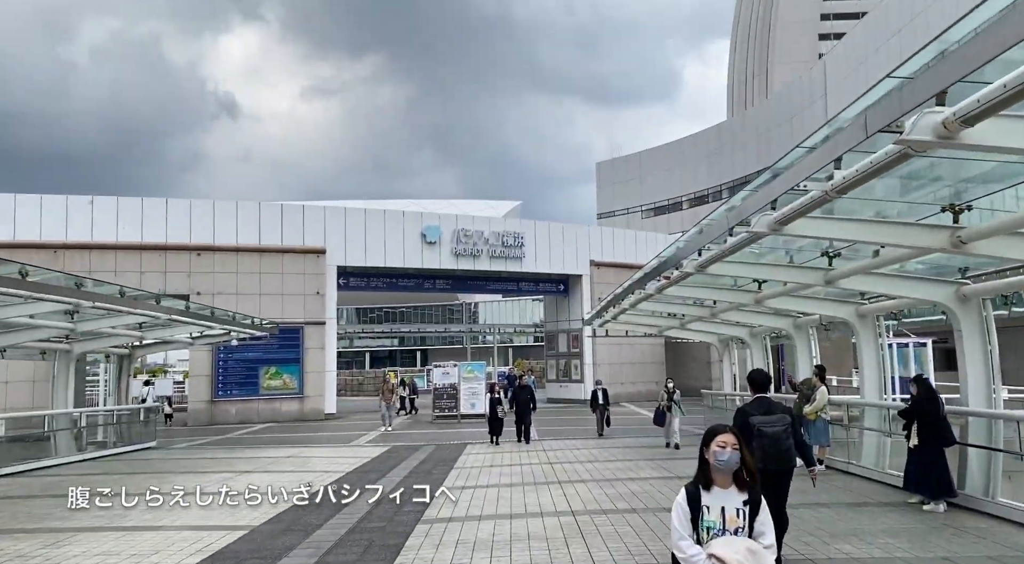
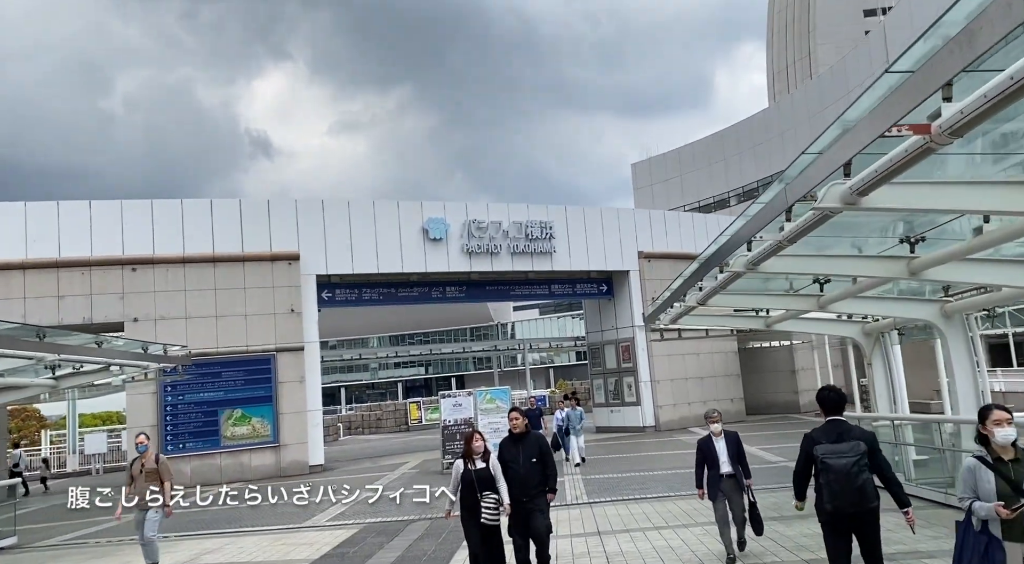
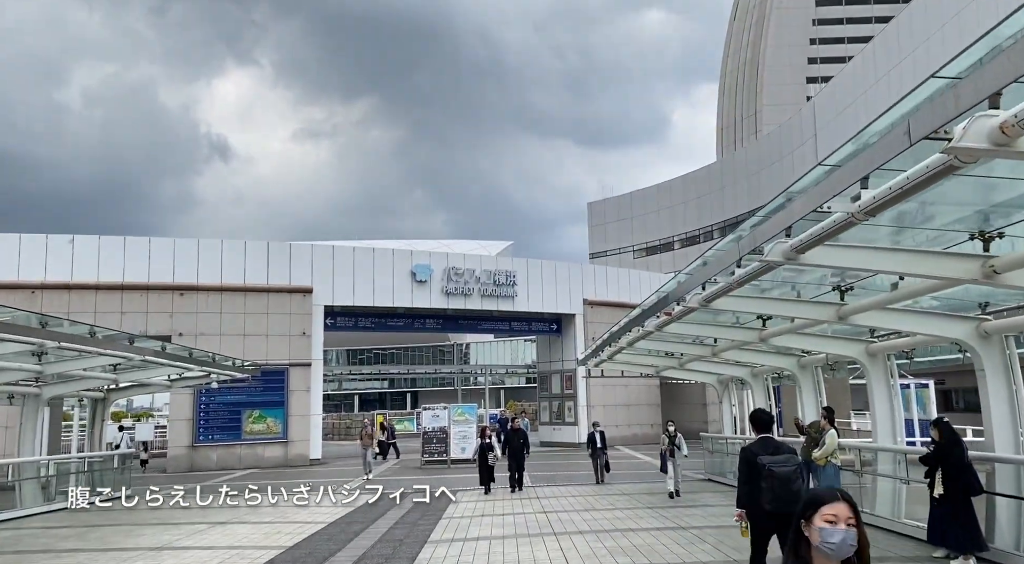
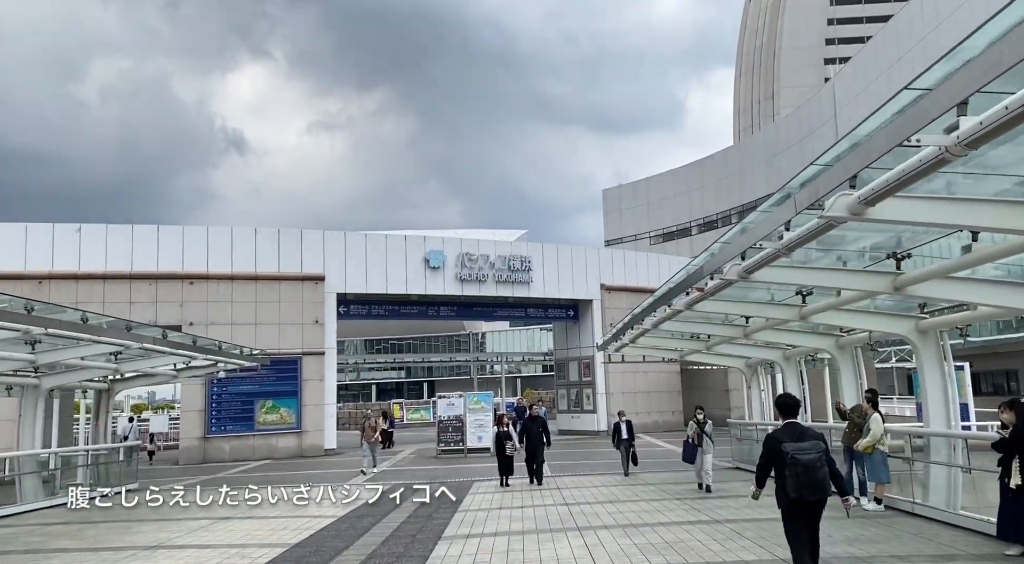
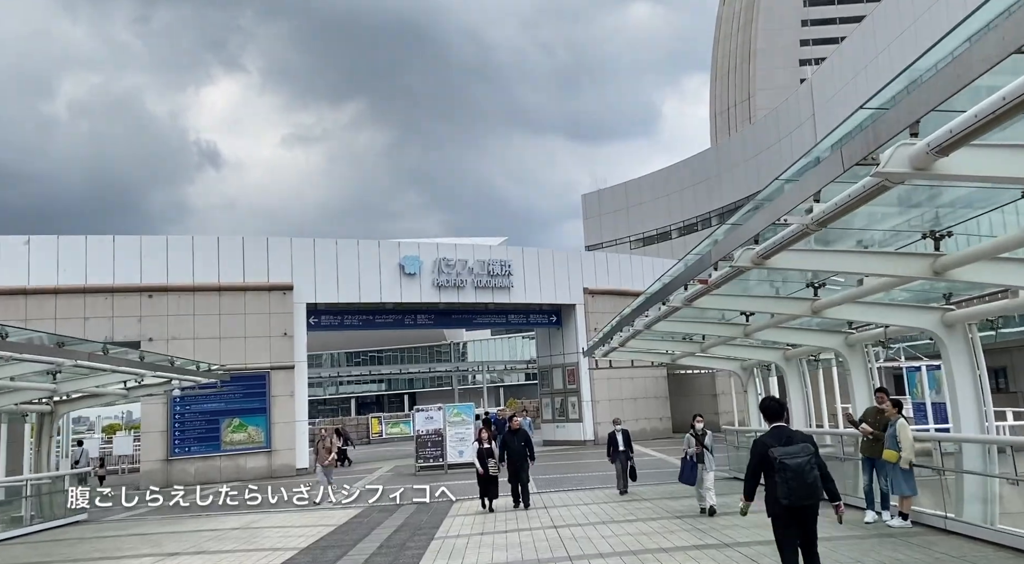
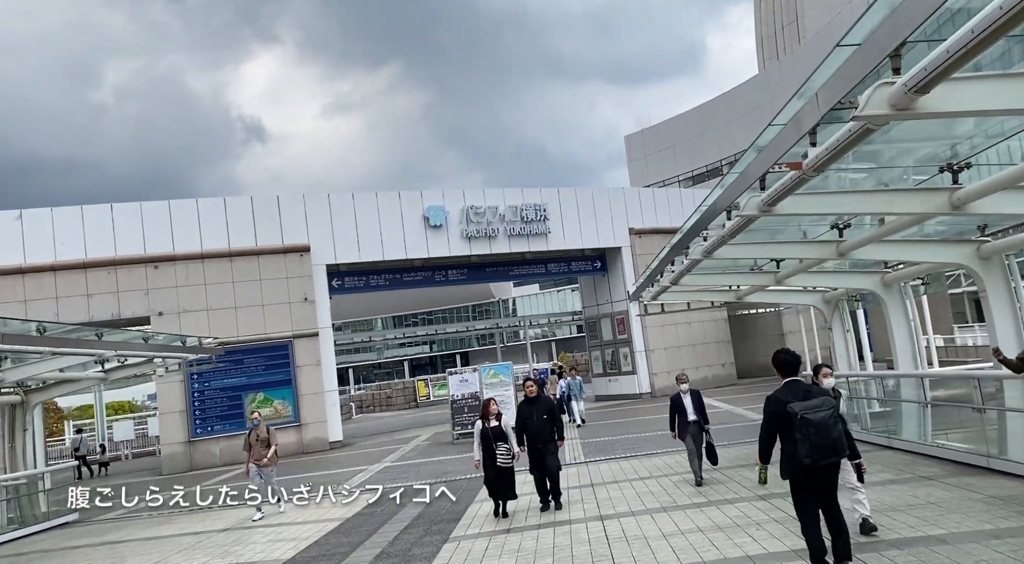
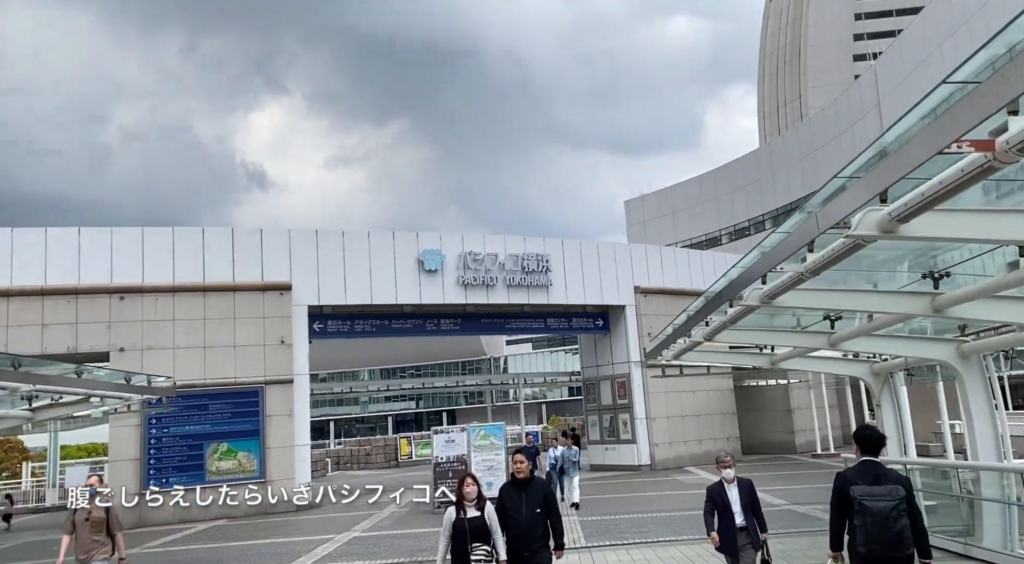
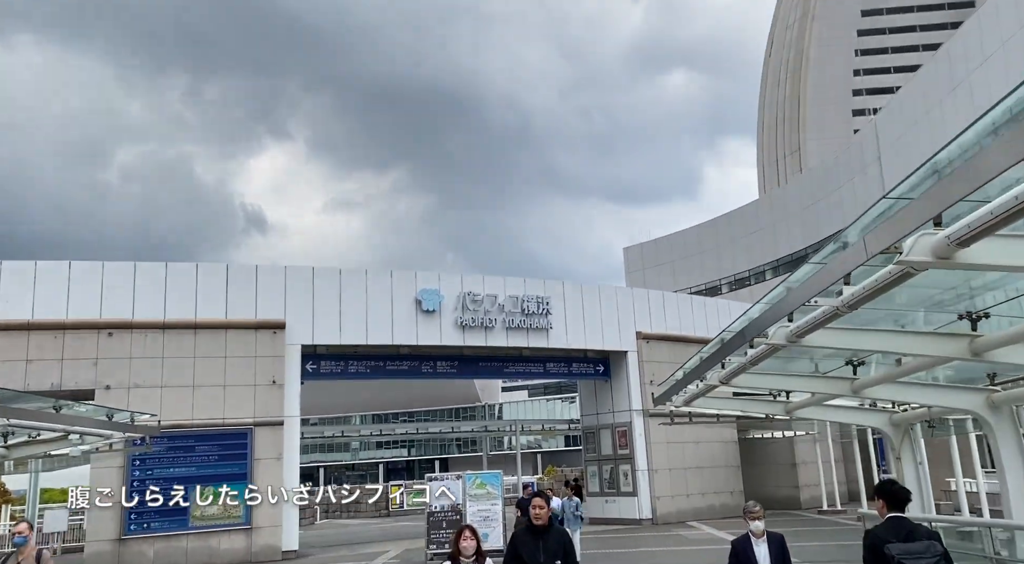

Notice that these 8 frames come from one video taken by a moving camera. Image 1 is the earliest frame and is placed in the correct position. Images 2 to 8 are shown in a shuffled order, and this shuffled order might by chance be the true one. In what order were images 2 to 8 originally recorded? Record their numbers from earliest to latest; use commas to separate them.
3, 4, 5, 6, 2, 7, 8
